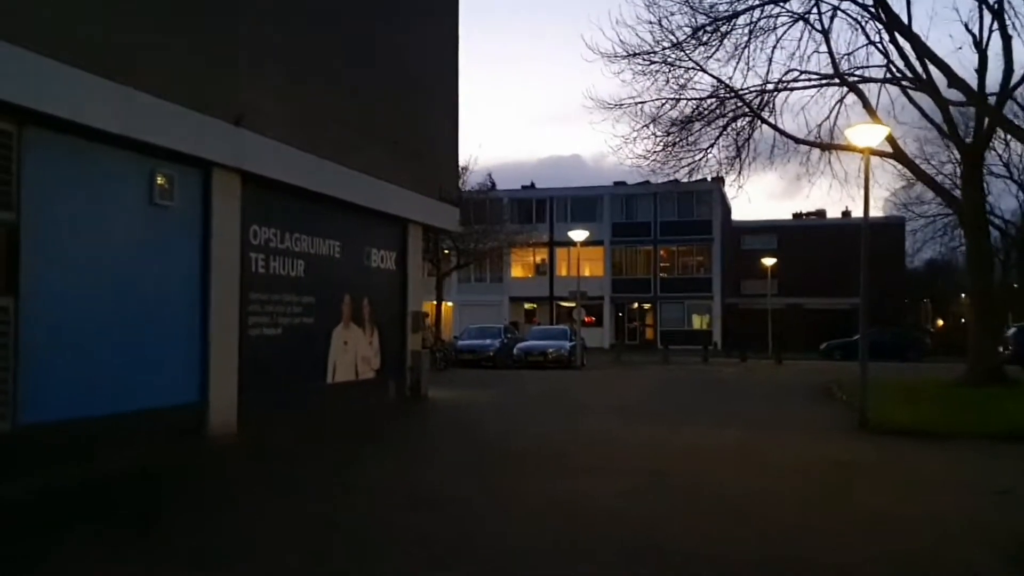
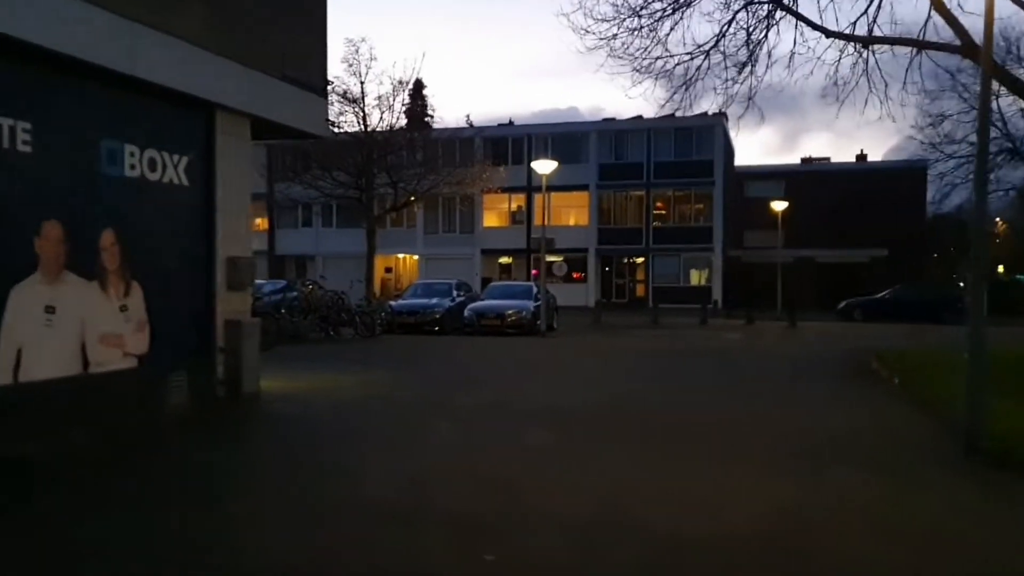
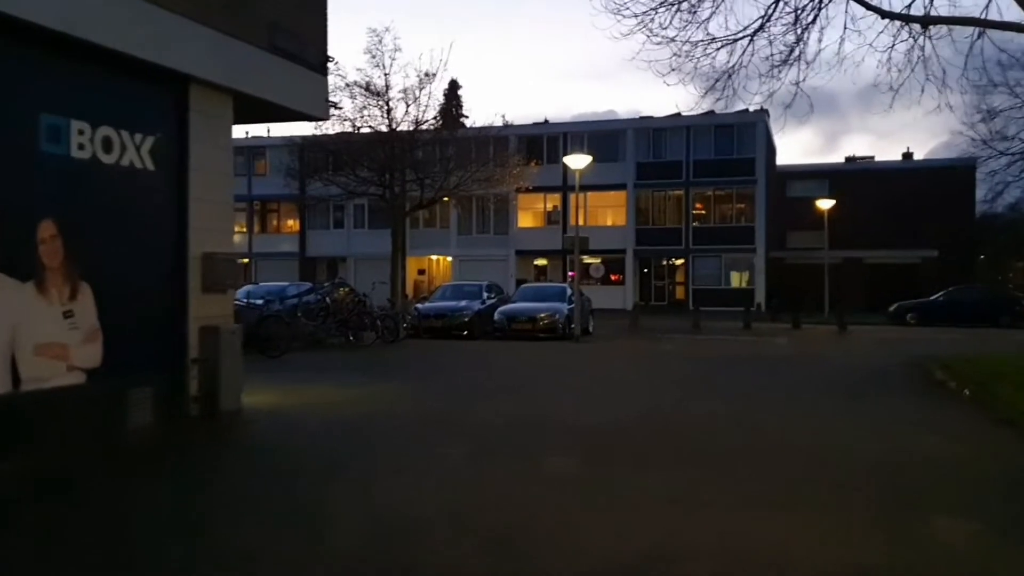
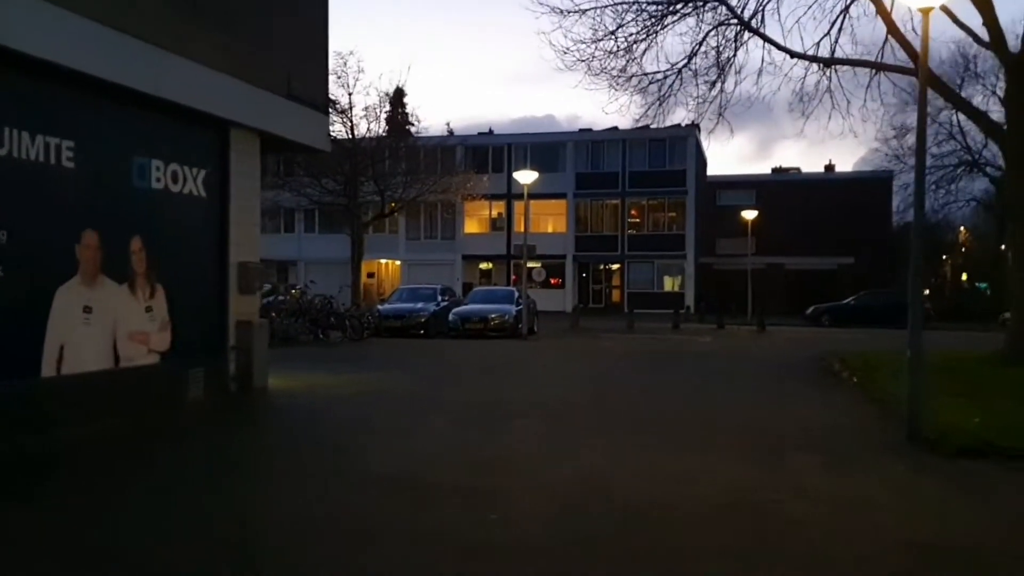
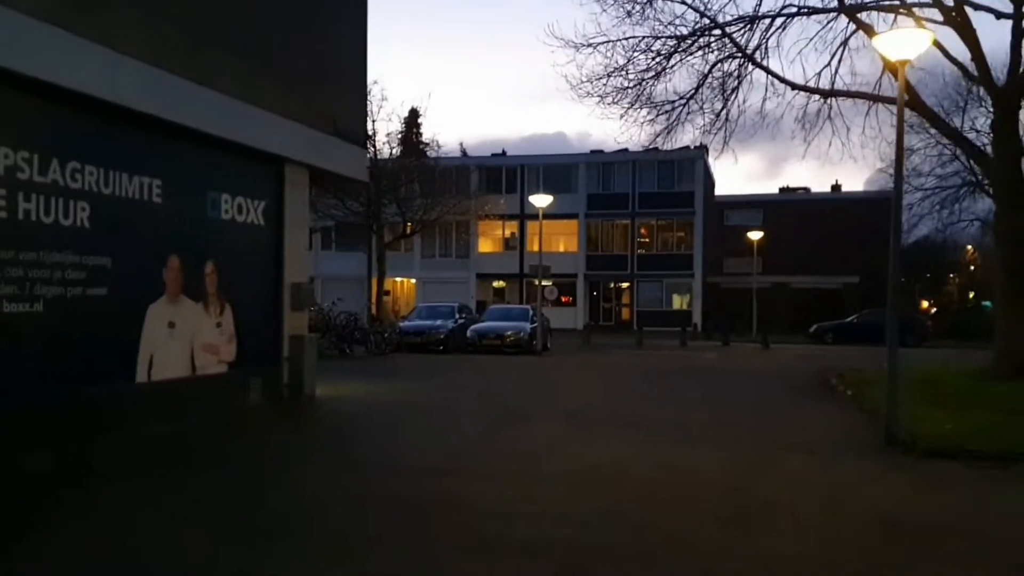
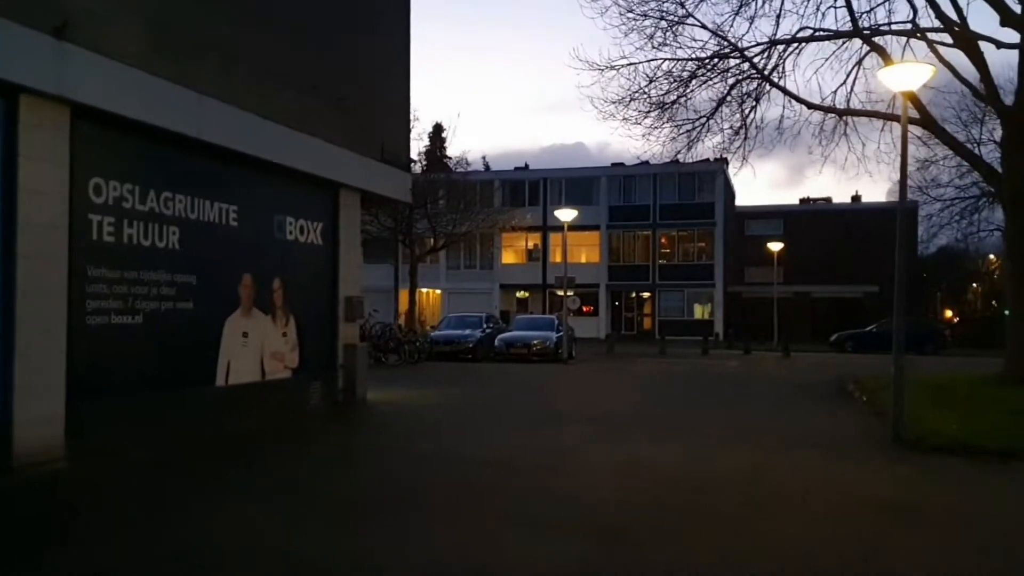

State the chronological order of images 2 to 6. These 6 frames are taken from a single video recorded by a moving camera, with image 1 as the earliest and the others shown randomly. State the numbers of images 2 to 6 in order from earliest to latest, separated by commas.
6, 5, 4, 2, 3
